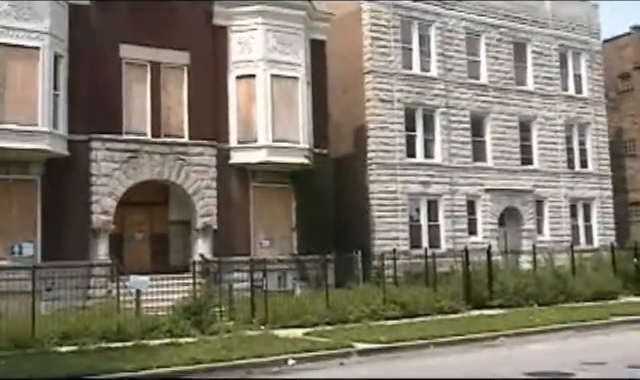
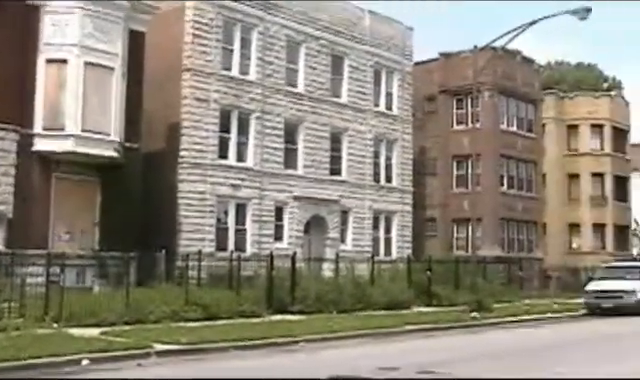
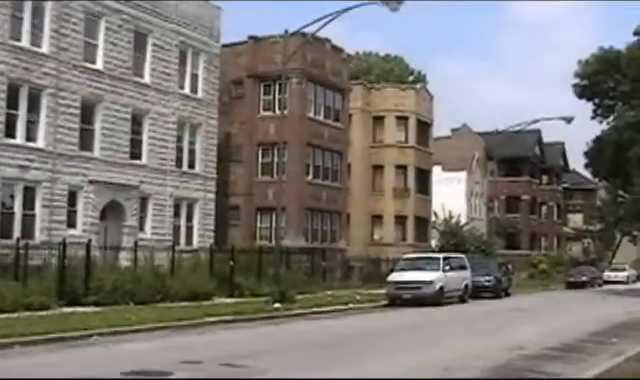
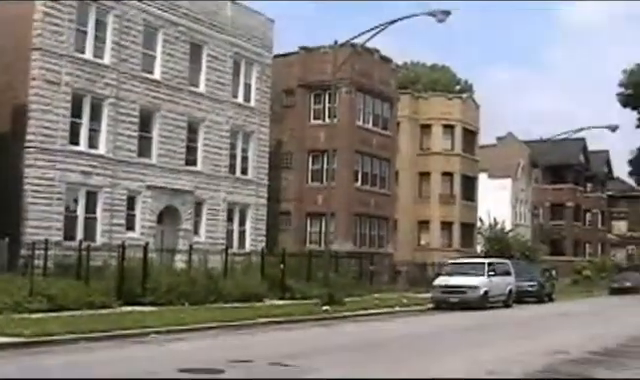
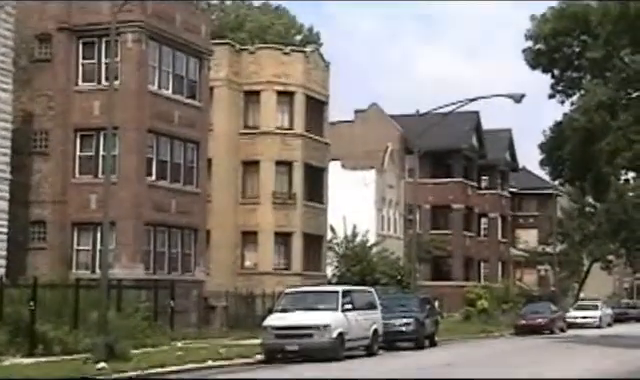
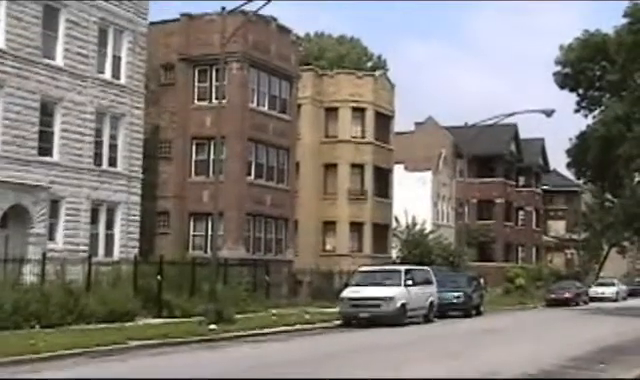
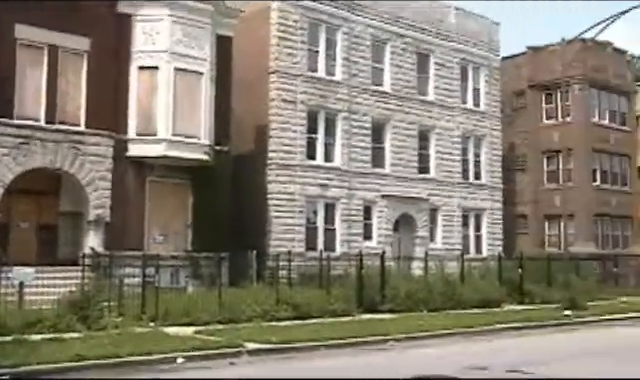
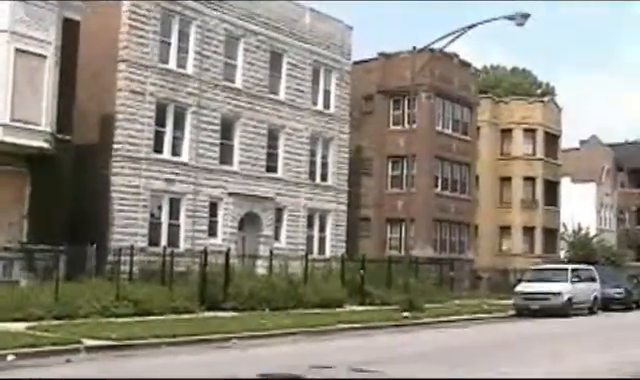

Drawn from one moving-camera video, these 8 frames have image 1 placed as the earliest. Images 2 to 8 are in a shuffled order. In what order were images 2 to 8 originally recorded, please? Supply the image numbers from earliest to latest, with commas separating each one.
7, 2, 8, 4, 3, 6, 5
